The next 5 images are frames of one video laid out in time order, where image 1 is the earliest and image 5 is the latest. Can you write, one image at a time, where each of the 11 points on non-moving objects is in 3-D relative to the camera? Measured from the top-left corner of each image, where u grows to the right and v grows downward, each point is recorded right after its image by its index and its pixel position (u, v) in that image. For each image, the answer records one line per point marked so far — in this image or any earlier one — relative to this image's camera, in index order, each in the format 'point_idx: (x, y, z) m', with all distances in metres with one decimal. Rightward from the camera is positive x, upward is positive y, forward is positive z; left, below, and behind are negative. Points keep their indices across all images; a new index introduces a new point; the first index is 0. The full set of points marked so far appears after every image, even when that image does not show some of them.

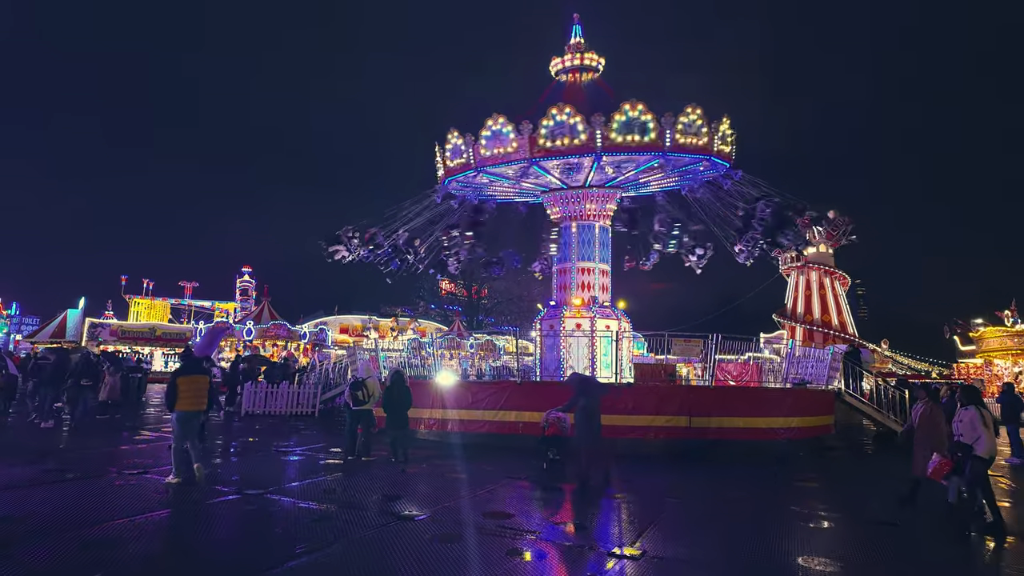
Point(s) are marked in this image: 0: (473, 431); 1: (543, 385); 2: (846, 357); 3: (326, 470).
0: (-0.8, -2.9, +12.1) m
1: (+0.4, -1.9, +11.7) m
2: (+7.8, -1.6, +13.7) m
3: (-2.6, -2.6, +8.4) m
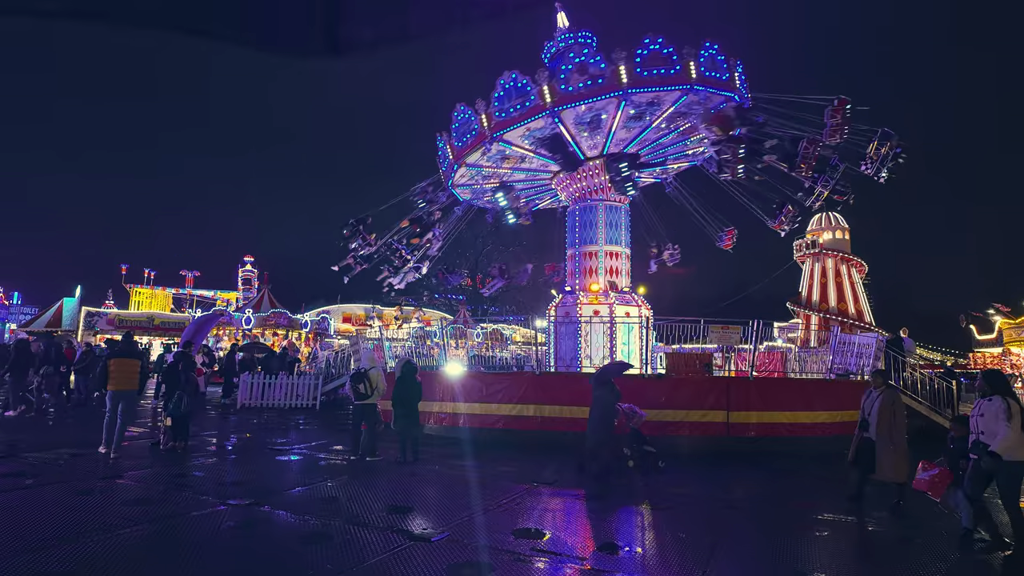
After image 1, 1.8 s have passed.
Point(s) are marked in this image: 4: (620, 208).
0: (-0.5, -2.6, +11.2) m
1: (+0.7, -1.6, +10.8) m
2: (+8.1, -1.3, +12.8) m
3: (-2.3, -2.4, +7.5) m
4: (+2.7, +2.2, +16.0) m
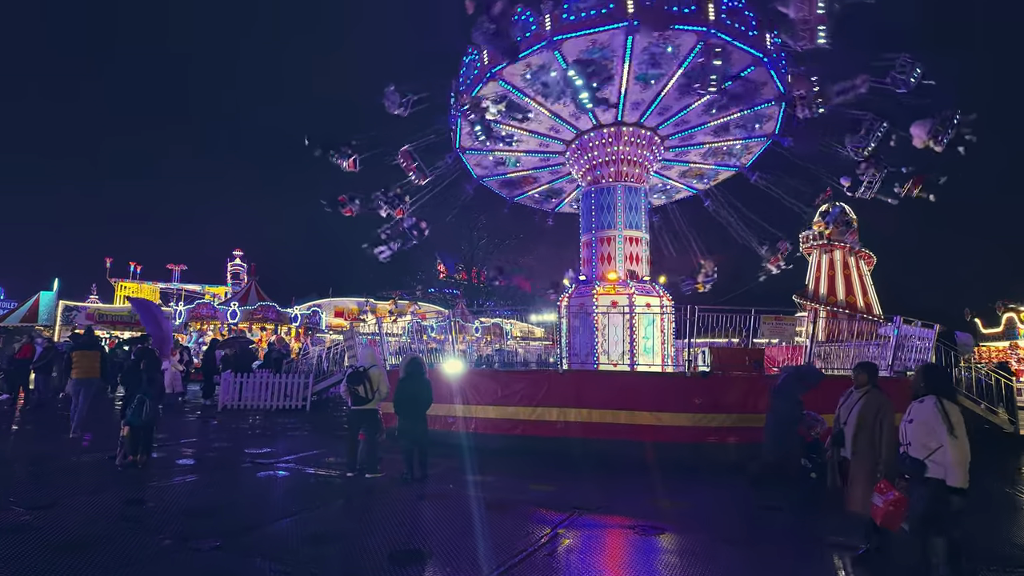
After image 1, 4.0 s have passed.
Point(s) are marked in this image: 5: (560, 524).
0: (-0.2, -2.4, +9.9) m
1: (+0.9, -1.4, +9.6) m
2: (+8.4, -1.0, +11.6) m
3: (-2.0, -2.2, +6.2) m
4: (+2.9, +2.5, +14.7) m
5: (+0.5, -2.2, +5.6) m
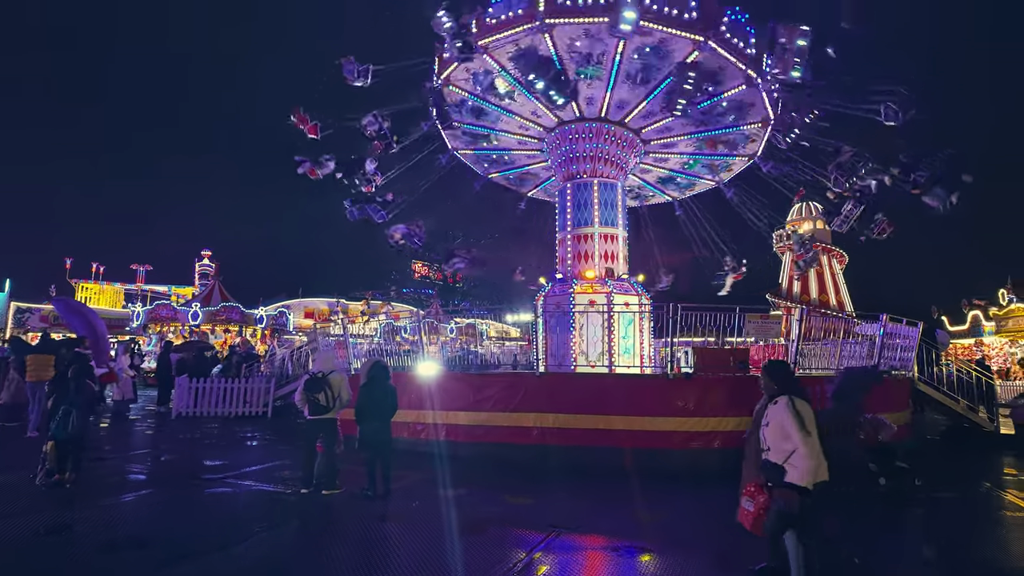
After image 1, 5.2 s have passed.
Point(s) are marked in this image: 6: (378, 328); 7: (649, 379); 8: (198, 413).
0: (-0.6, -2.4, +9.4) m
1: (+0.5, -1.4, +9.1) m
2: (+7.9, -1.0, +11.5) m
3: (-2.2, -2.2, +5.6) m
4: (+2.2, +2.5, +14.3) m
5: (+0.2, -2.2, +5.1) m
6: (-2.5, -0.7, +11.0) m
7: (+2.0, -1.3, +8.8) m
8: (-6.7, -2.7, +12.7) m
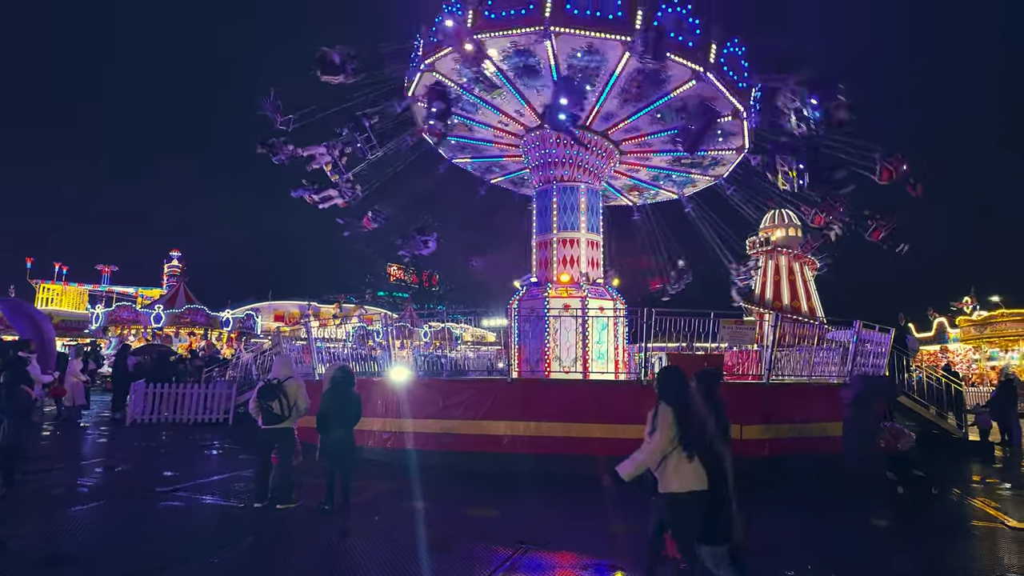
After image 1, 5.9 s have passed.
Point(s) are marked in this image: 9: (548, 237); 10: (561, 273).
0: (-1.1, -2.4, +9.1) m
1: (+0.1, -1.4, +8.9) m
2: (+7.3, -1.1, +11.5) m
3: (-2.5, -2.2, +5.3) m
4: (+1.6, +2.4, +14.2) m
5: (0.0, -2.2, +4.9) m
6: (-3.0, -0.8, +10.7) m
7: (+1.6, -1.4, +8.6) m
8: (-7.3, -2.7, +12.2) m
9: (+1.0, +1.2, +14.1) m
10: (+1.2, +0.4, +13.9) m
